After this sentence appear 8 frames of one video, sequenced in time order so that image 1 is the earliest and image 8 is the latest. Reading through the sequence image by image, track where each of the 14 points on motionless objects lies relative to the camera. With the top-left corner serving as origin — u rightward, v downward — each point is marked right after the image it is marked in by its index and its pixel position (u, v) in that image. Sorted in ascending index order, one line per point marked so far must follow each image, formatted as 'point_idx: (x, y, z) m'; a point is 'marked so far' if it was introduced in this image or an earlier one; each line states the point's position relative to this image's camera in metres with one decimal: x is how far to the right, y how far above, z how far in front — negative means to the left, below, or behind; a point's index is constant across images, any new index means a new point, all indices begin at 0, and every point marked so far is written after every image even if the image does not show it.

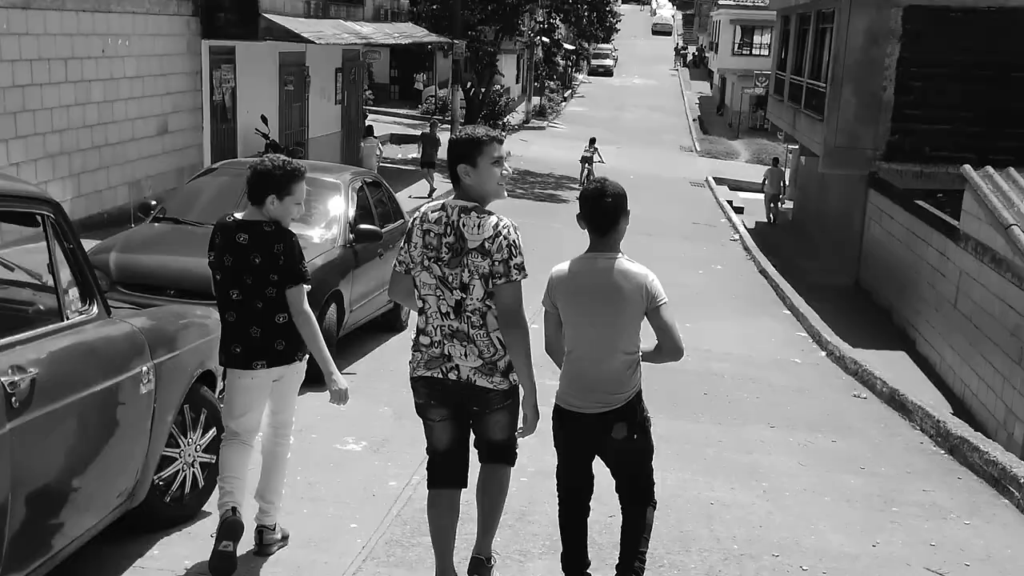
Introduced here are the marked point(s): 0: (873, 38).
0: (+5.5, +3.8, +15.9) m
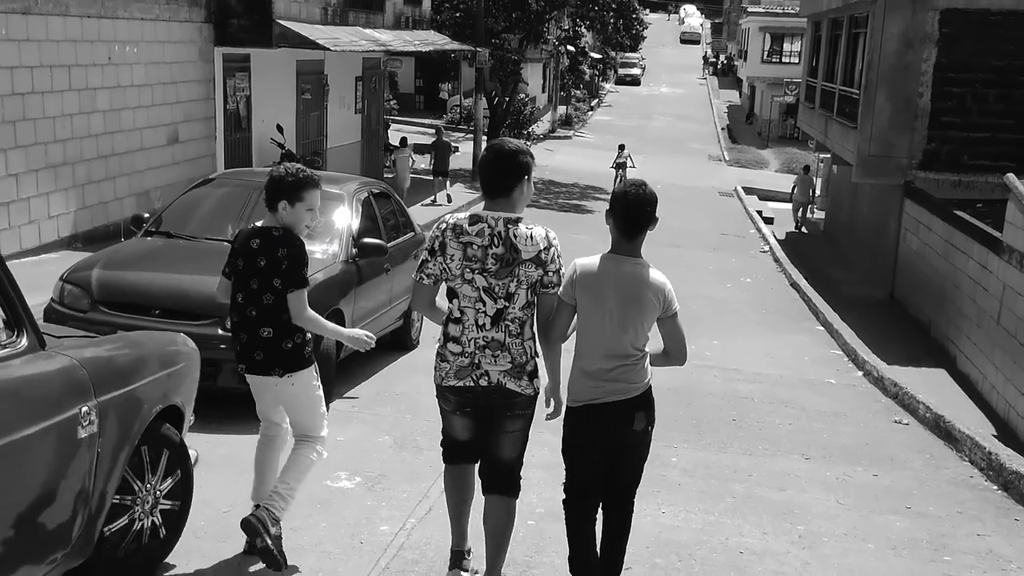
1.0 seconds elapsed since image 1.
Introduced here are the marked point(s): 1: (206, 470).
0: (+5.8, +3.6, +15.2) m
1: (-1.7, -1.0, +5.6) m
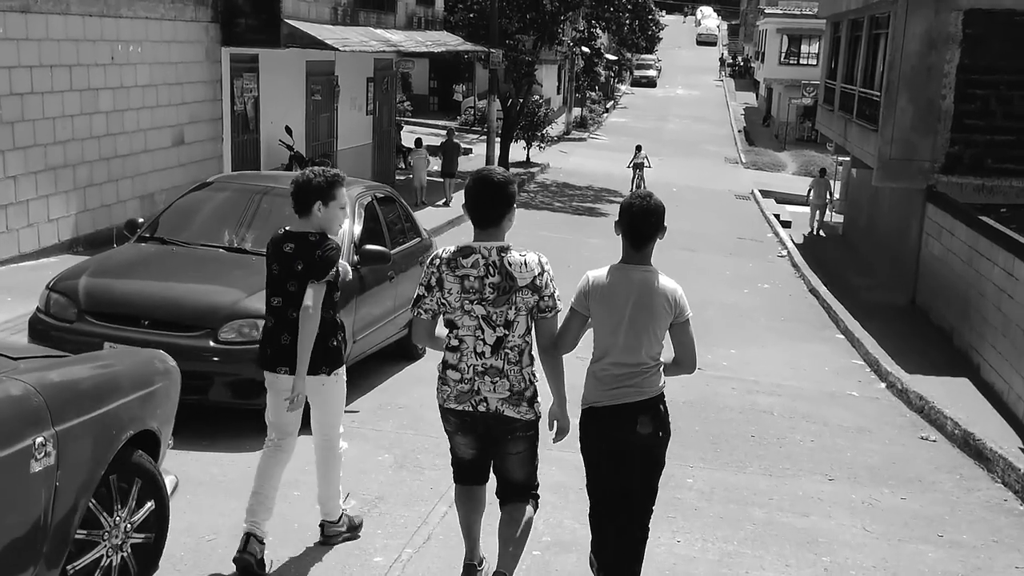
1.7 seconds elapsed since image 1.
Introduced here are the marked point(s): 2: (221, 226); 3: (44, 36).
0: (+5.9, +3.5, +14.8) m
1: (-1.6, -1.0, +5.3) m
2: (-2.2, +0.5, +7.7) m
3: (-5.0, +2.7, +11.0) m
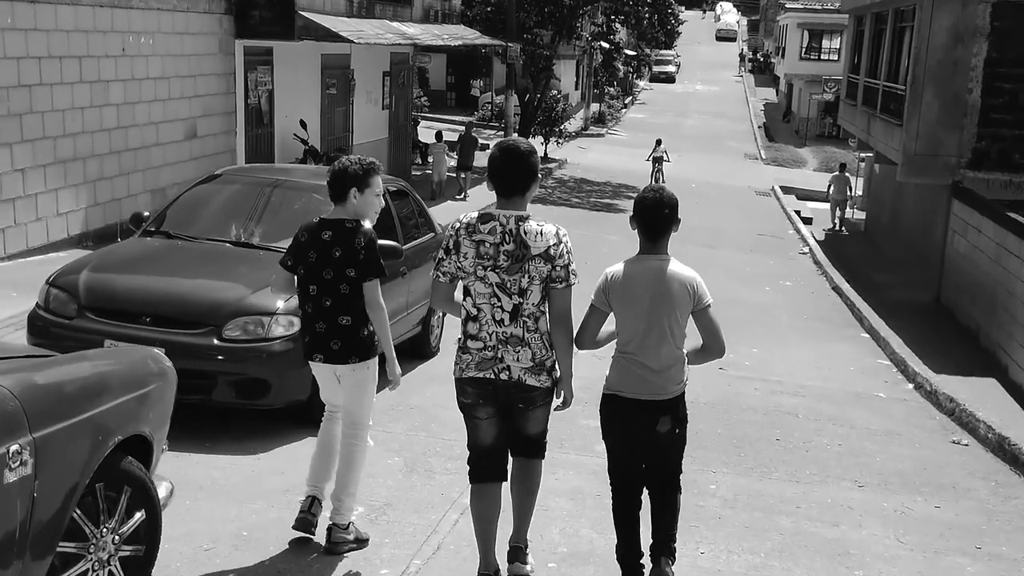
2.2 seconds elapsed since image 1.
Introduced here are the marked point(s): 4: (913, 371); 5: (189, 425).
0: (+6.2, +3.5, +14.4) m
1: (-1.6, -1.0, +5.1) m
2: (-2.1, +0.5, +7.5) m
3: (-4.8, +2.7, +10.8) m
4: (+4.0, -0.8, +10.4) m
5: (-1.9, -0.8, +6.2) m
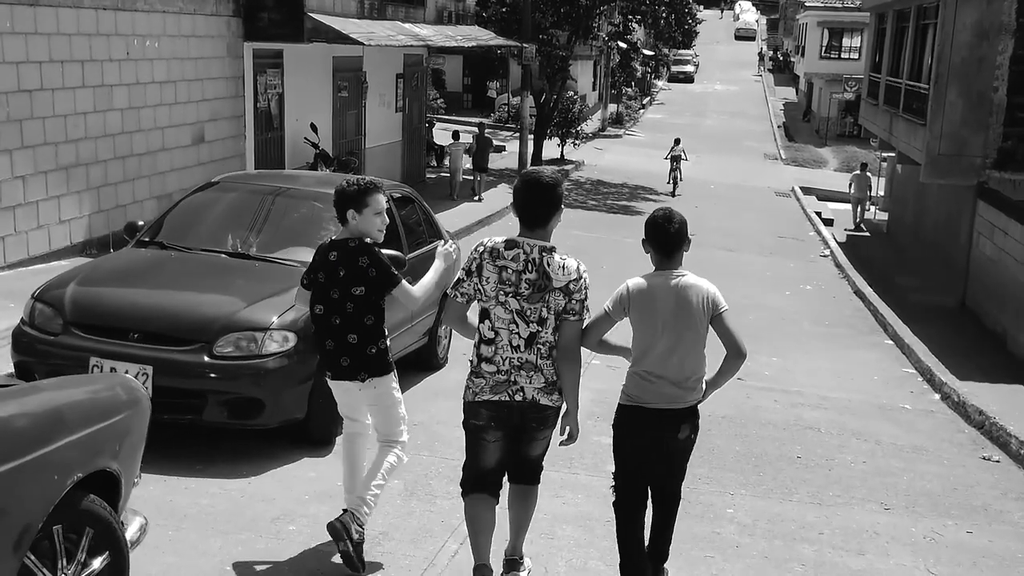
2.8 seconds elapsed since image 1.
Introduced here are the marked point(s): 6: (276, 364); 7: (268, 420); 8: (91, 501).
0: (+6.4, +3.4, +14.0) m
1: (-1.5, -1.1, +4.8) m
2: (-2.0, +0.4, +7.2) m
3: (-4.7, +2.6, +10.6) m
4: (+4.1, -0.9, +10.0) m
5: (-1.9, -0.9, +5.9) m
6: (-1.3, -0.4, +5.8) m
7: (-1.4, -0.7, +5.9) m
8: (-1.3, -0.7, +3.3) m
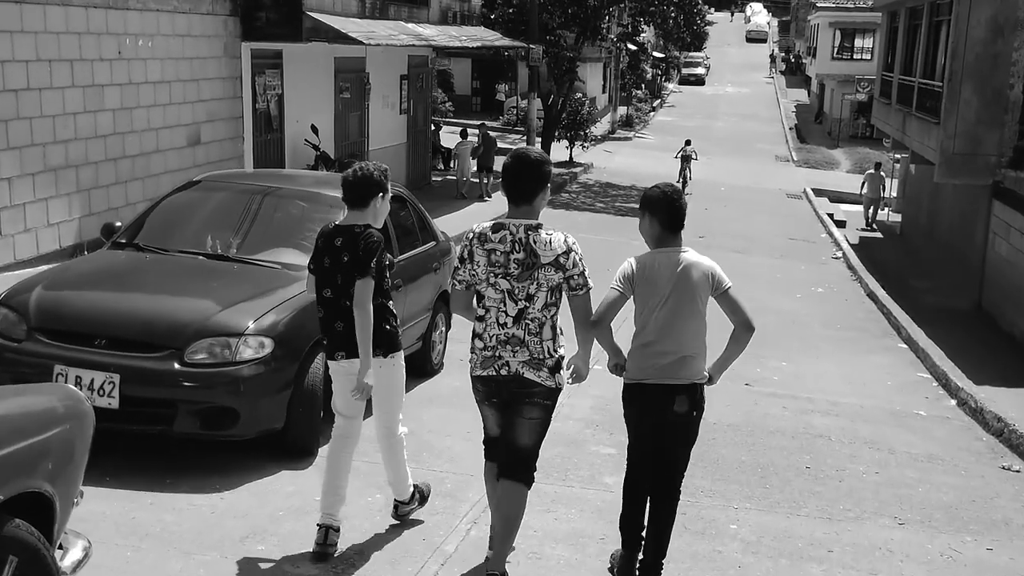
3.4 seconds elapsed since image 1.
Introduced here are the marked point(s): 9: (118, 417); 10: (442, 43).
0: (+6.4, +3.4, +13.6) m
1: (-1.6, -1.1, +4.5) m
2: (-2.1, +0.4, +6.9) m
3: (-4.7, +2.6, +10.4) m
4: (+4.1, -0.9, +9.7) m
5: (-1.9, -0.9, +5.6) m
6: (-1.4, -0.4, +5.5) m
7: (-1.4, -0.8, +5.5) m
8: (-1.4, -0.7, +3.0) m
9: (-2.0, -0.7, +5.4) m
10: (-1.2, +4.2, +18.0) m
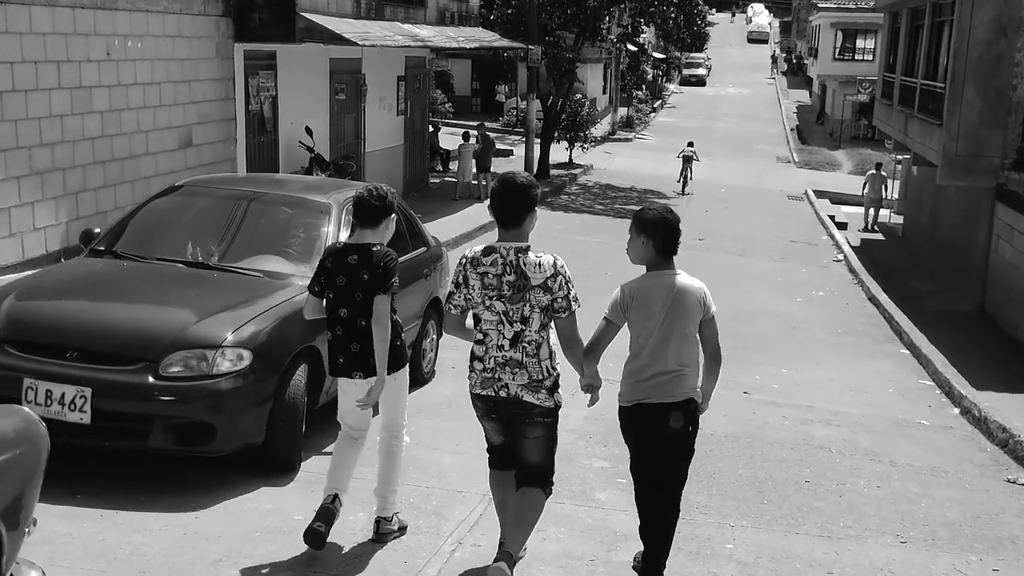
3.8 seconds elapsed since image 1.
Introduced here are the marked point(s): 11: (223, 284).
0: (+6.3, +3.4, +13.4) m
1: (-1.7, -1.2, +4.3) m
2: (-2.1, +0.3, +6.7) m
3: (-4.7, +2.5, +10.2) m
4: (+4.1, -1.0, +9.5) m
5: (-2.0, -1.0, +5.4) m
6: (-1.4, -0.5, +5.3) m
7: (-1.5, -0.8, +5.3) m
8: (-1.5, -0.7, +2.8) m
9: (-2.1, -0.7, +5.2) m
10: (-1.3, +4.2, +17.8) m
11: (-1.7, 0.0, +6.1) m
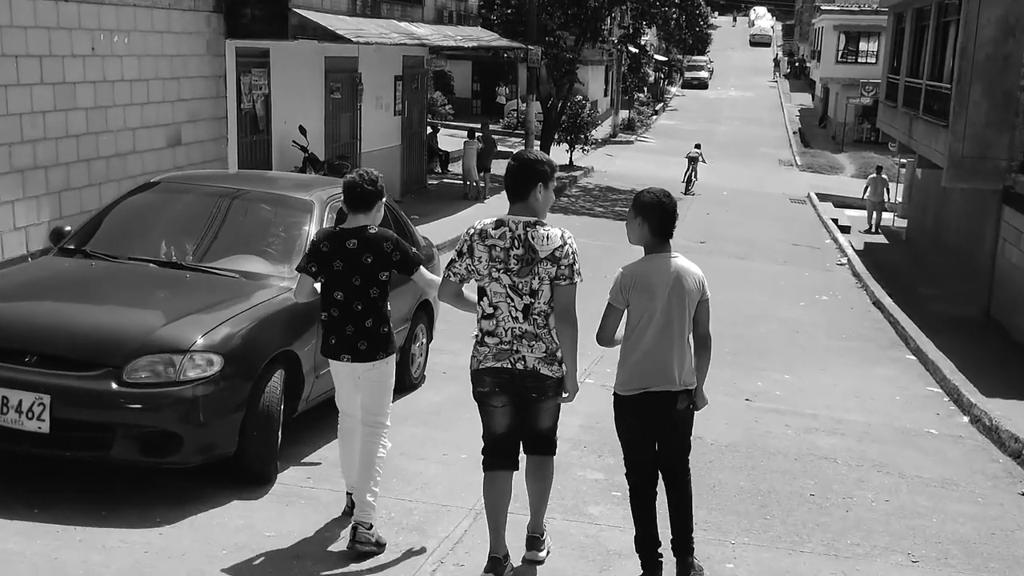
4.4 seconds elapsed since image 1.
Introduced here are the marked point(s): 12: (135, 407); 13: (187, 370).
0: (+6.3, +3.3, +13.1) m
1: (-1.7, -1.2, +3.9) m
2: (-2.2, +0.3, +6.4) m
3: (-4.8, +2.5, +9.9) m
4: (+4.0, -1.0, +9.1) m
5: (-2.1, -1.0, +5.1) m
6: (-1.5, -0.5, +5.0) m
7: (-1.6, -0.8, +5.0) m
8: (-1.6, -0.7, +2.5) m
9: (-2.2, -0.7, +4.9) m
10: (-1.3, +4.1, +17.5) m
11: (-1.7, 0.0, +5.8) m
12: (-1.8, -0.5, +4.8) m
13: (-1.6, -0.4, +5.0) m
